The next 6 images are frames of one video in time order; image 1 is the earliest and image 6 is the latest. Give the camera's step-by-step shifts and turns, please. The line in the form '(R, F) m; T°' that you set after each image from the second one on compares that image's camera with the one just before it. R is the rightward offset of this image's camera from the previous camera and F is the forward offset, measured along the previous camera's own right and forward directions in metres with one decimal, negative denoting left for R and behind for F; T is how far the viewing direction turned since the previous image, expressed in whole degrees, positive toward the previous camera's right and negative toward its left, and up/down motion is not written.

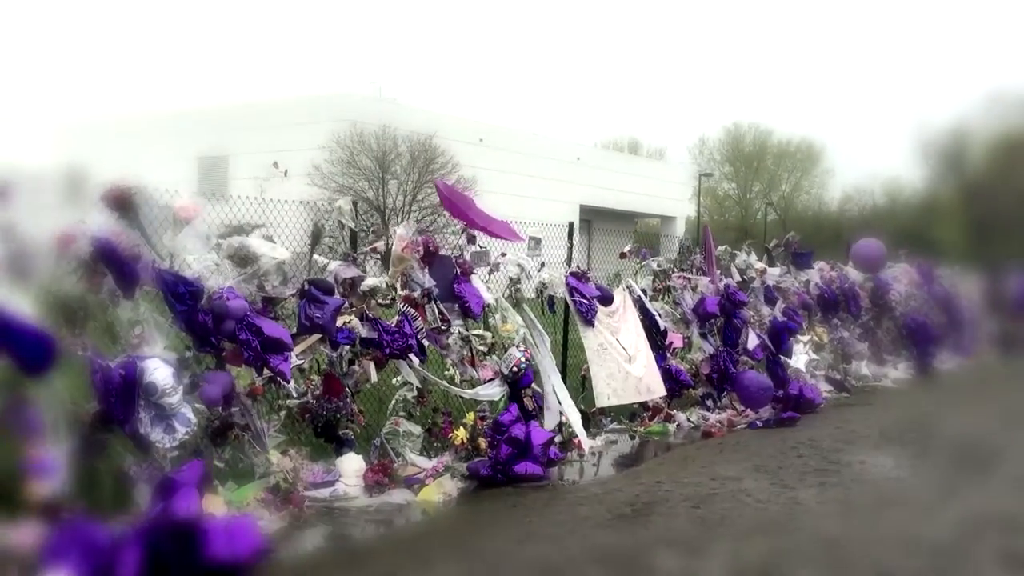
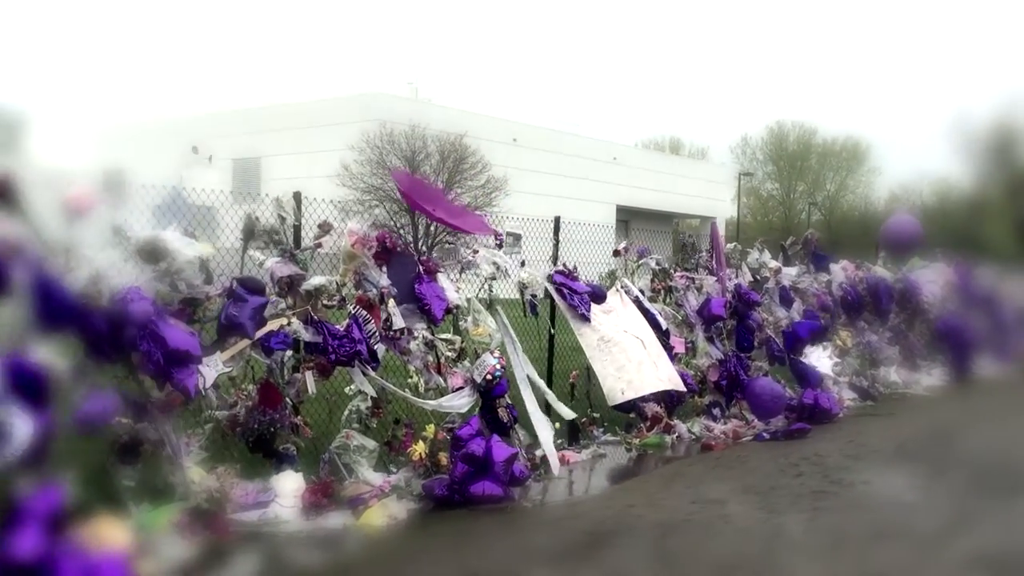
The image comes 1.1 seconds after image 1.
(+0.4, +0.5) m; -2°
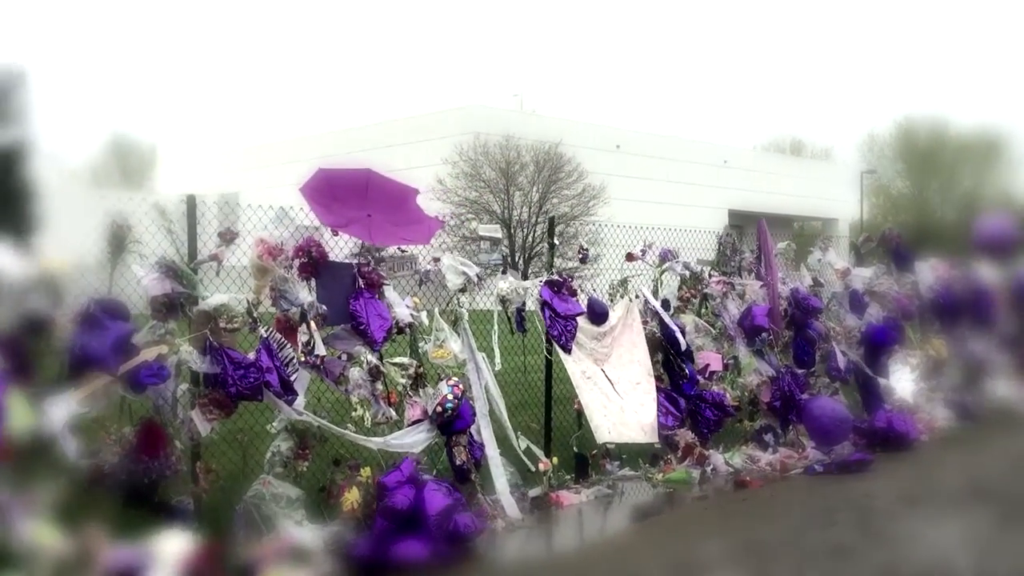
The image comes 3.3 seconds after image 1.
(+0.8, +0.9) m; -7°
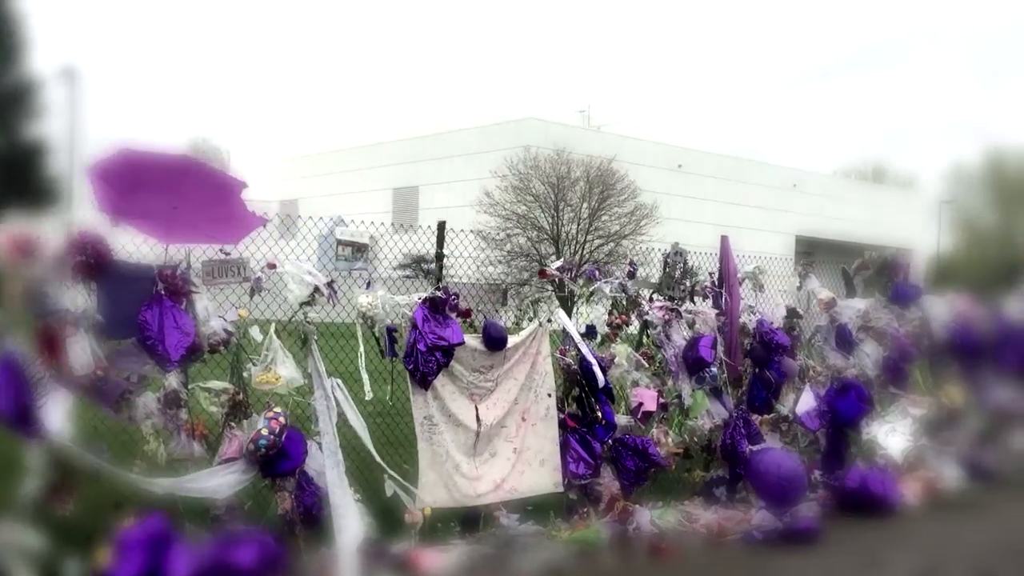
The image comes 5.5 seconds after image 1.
(+0.9, +0.9) m; -4°
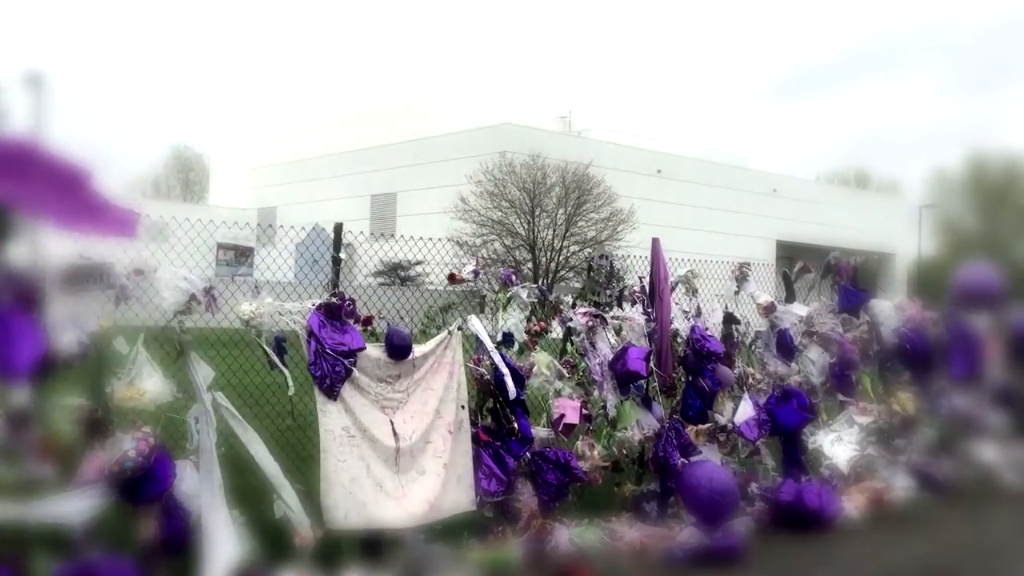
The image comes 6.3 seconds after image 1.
(+0.4, +0.3) m; +1°
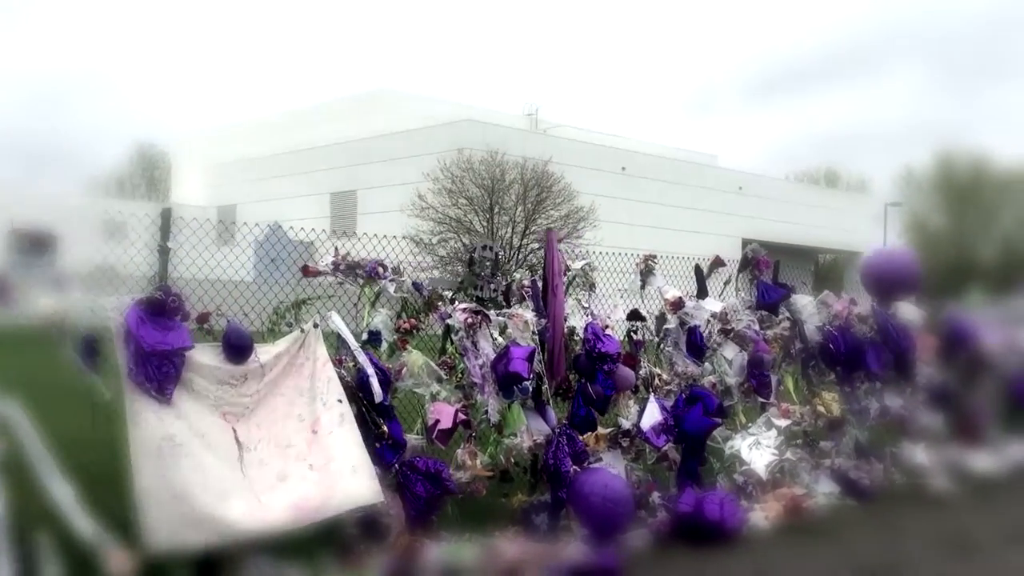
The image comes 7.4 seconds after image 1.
(+0.5, +0.4) m; +2°
